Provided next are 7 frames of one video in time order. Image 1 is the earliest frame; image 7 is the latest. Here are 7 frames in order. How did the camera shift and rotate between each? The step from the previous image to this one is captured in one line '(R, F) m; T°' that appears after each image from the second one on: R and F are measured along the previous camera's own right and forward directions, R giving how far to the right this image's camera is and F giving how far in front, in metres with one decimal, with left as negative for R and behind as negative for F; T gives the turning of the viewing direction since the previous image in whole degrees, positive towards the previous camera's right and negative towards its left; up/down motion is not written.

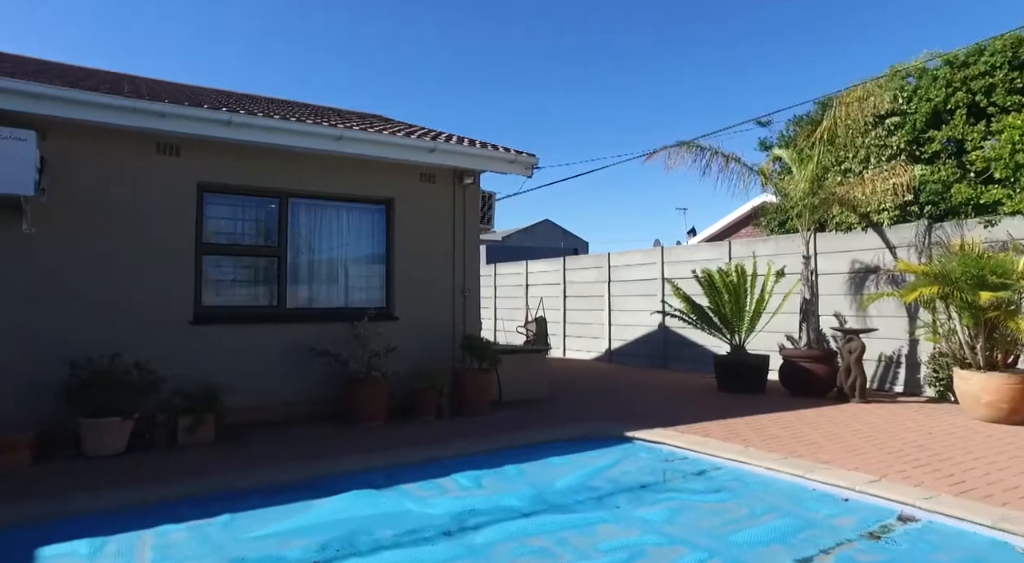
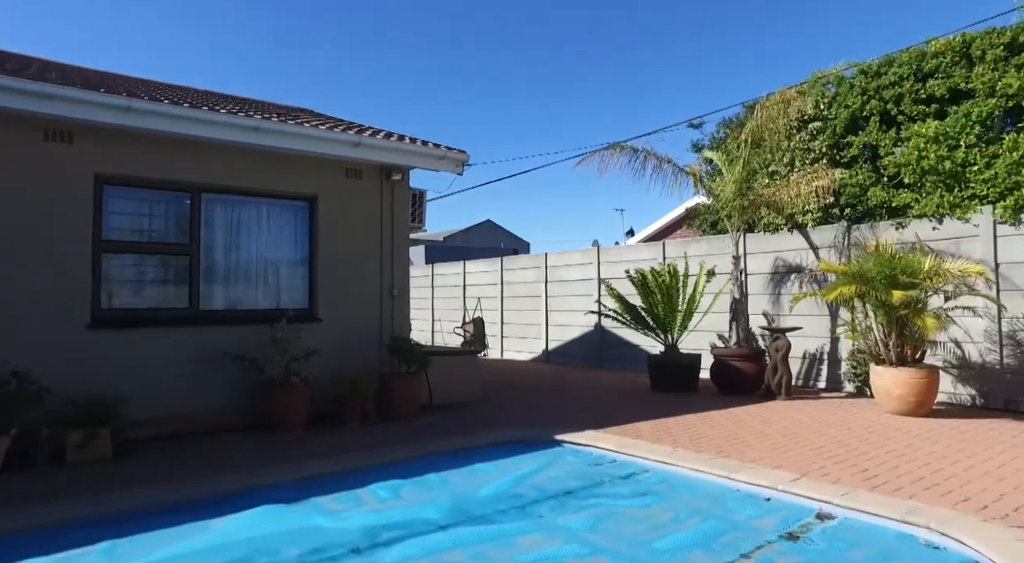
(+0.1, +0.2) m; +5°
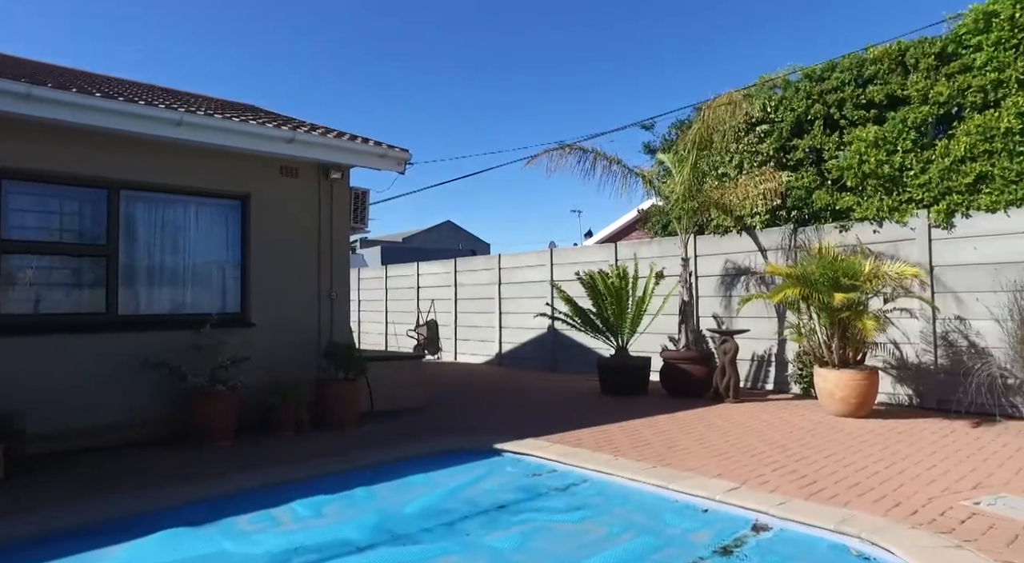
(+0.2, +0.2) m; +3°
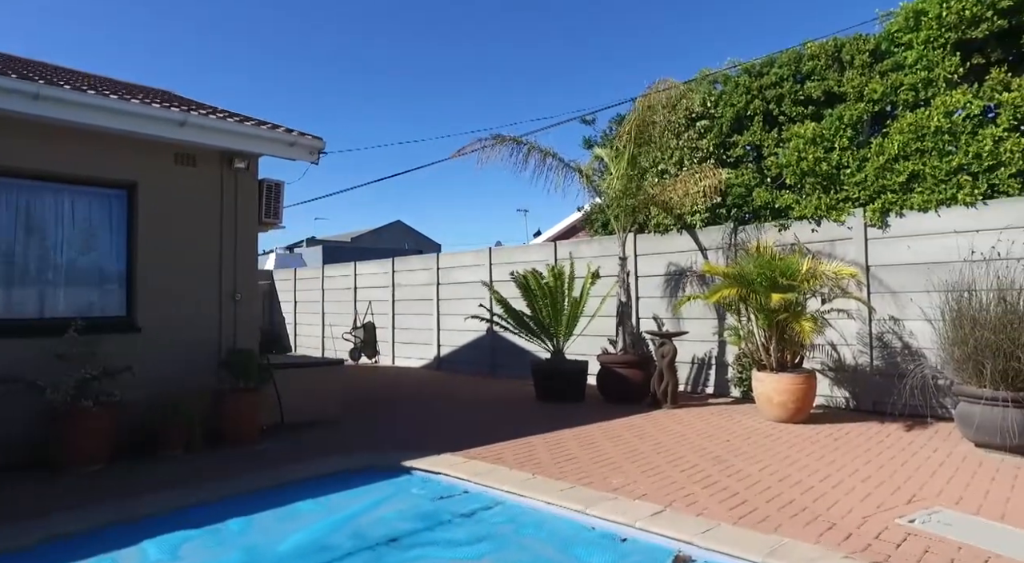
(+0.3, +0.5) m; +4°
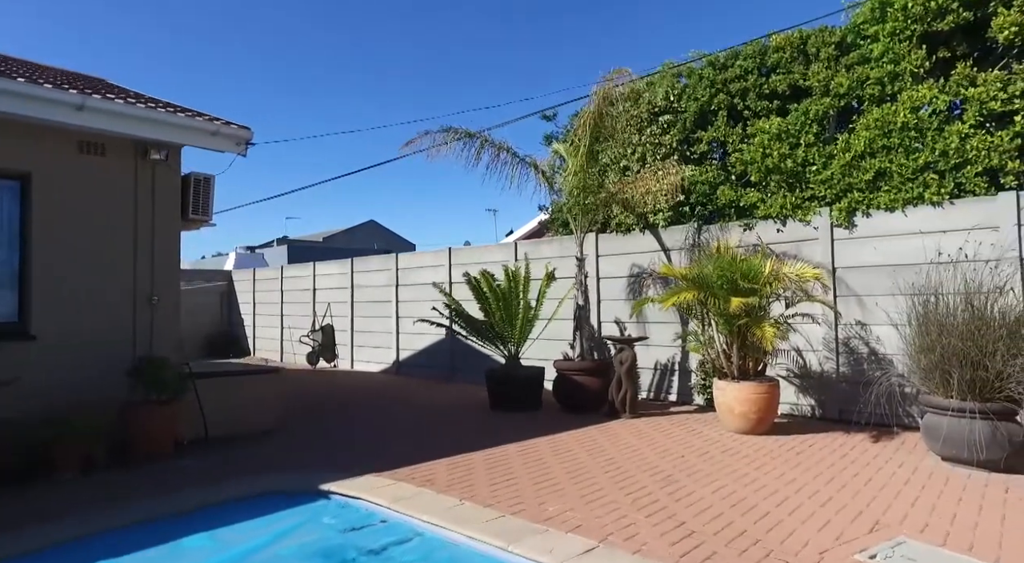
(+0.3, +0.5) m; +2°
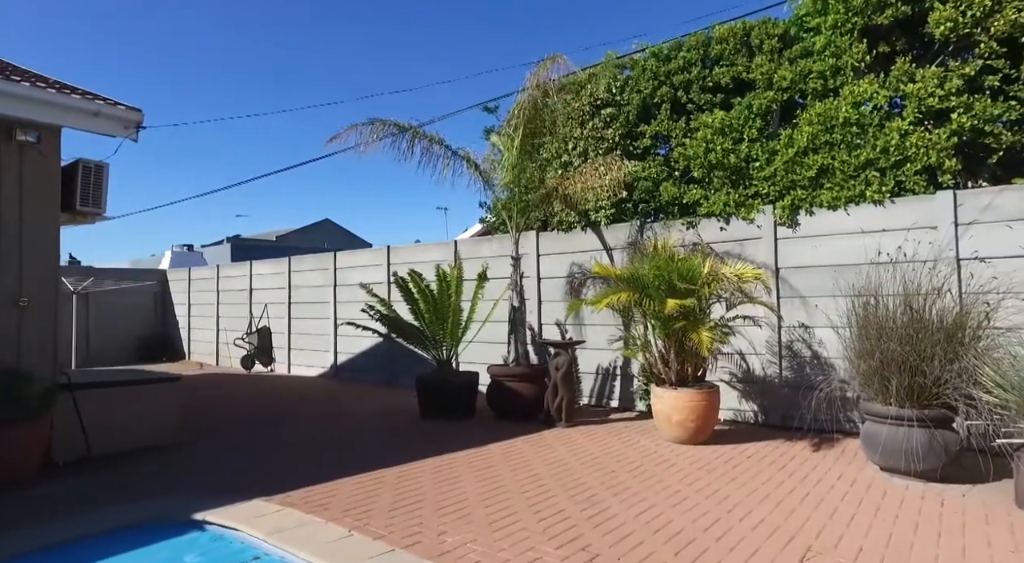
(+0.4, +0.5) m; +3°
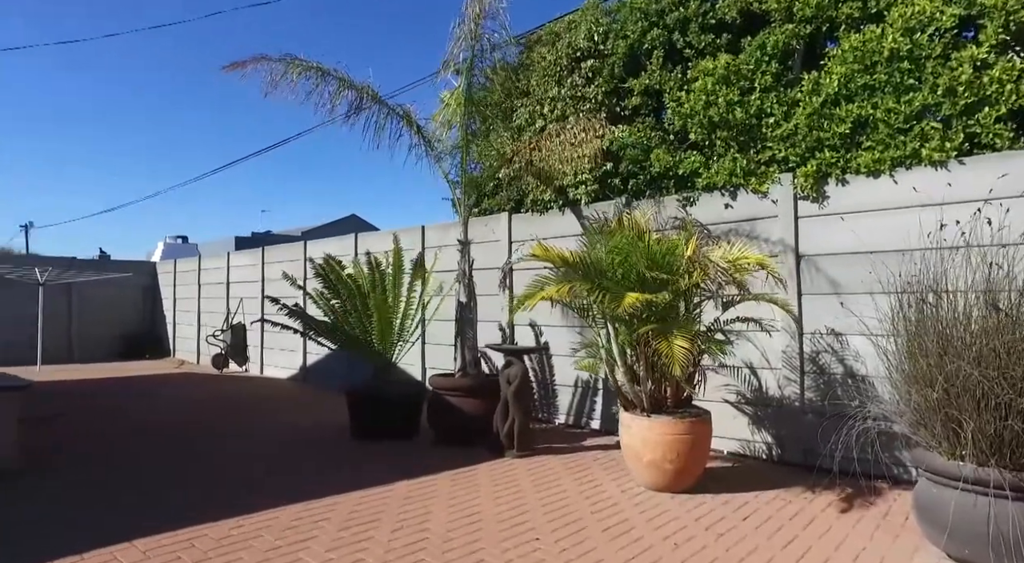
(+0.9, +1.7) m; -3°
